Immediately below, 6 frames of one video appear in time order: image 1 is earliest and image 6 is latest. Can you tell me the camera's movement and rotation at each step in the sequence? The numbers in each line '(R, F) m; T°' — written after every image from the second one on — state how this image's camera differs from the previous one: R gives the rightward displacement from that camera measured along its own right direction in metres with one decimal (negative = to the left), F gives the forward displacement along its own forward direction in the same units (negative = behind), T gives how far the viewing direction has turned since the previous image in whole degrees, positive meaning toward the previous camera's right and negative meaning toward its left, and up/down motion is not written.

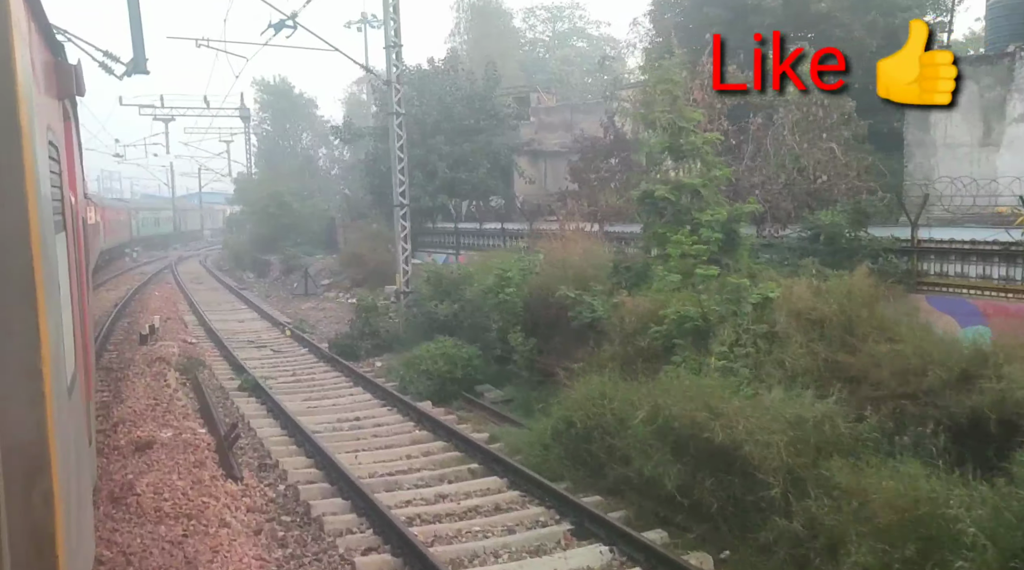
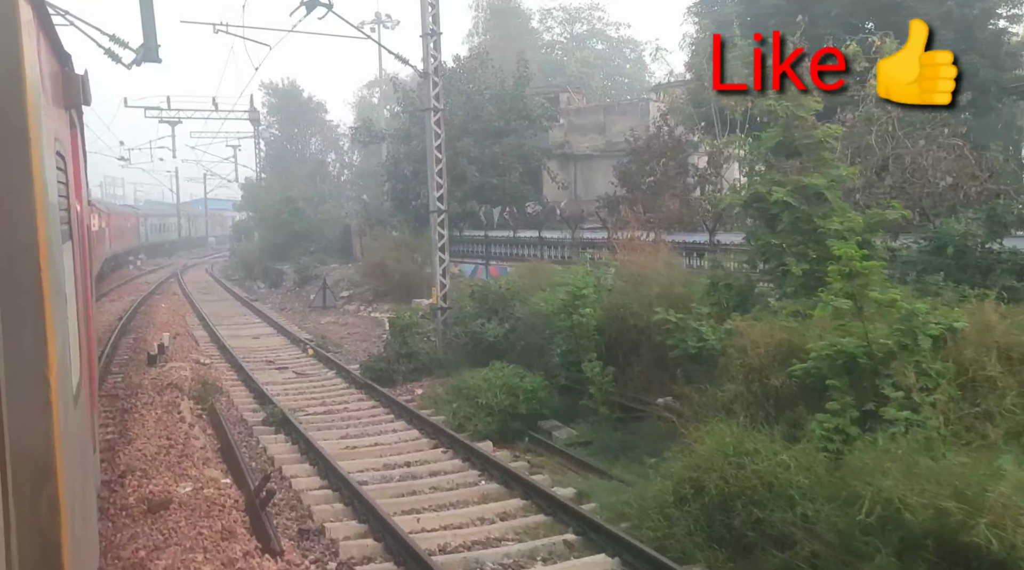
(-0.7, +1.5) m; 0°
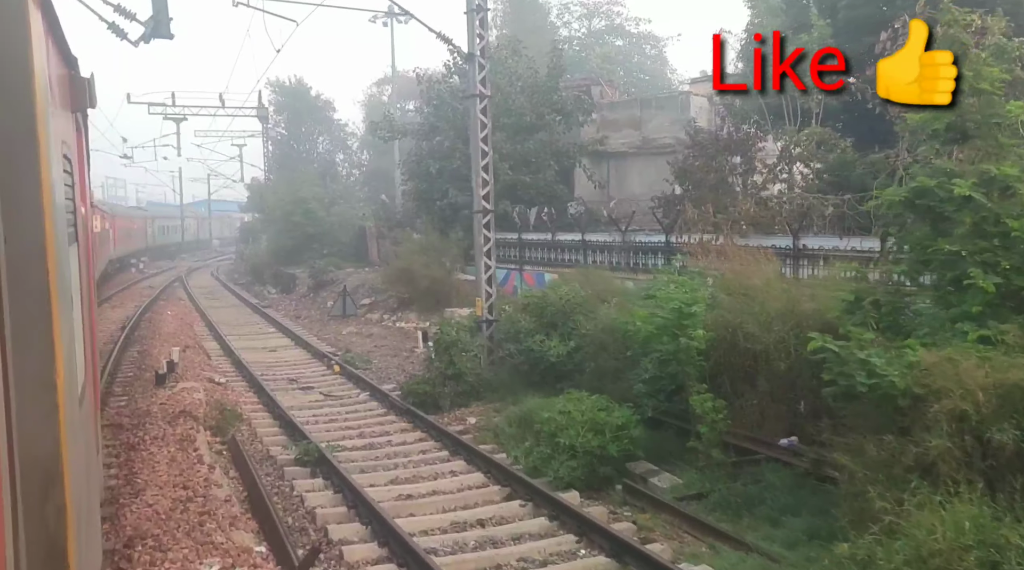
(-0.7, +1.6) m; 0°
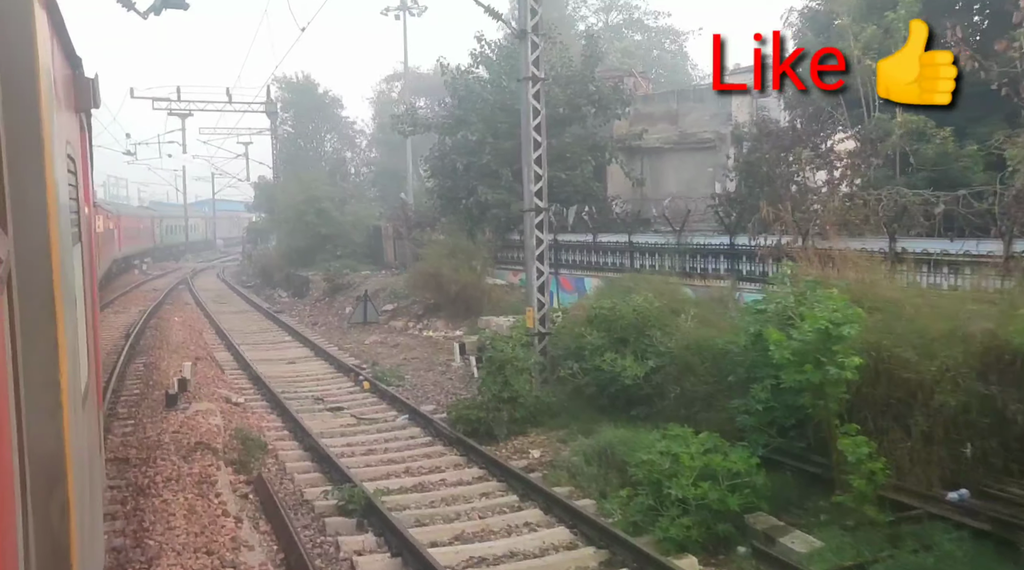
(-0.6, +1.4) m; 0°
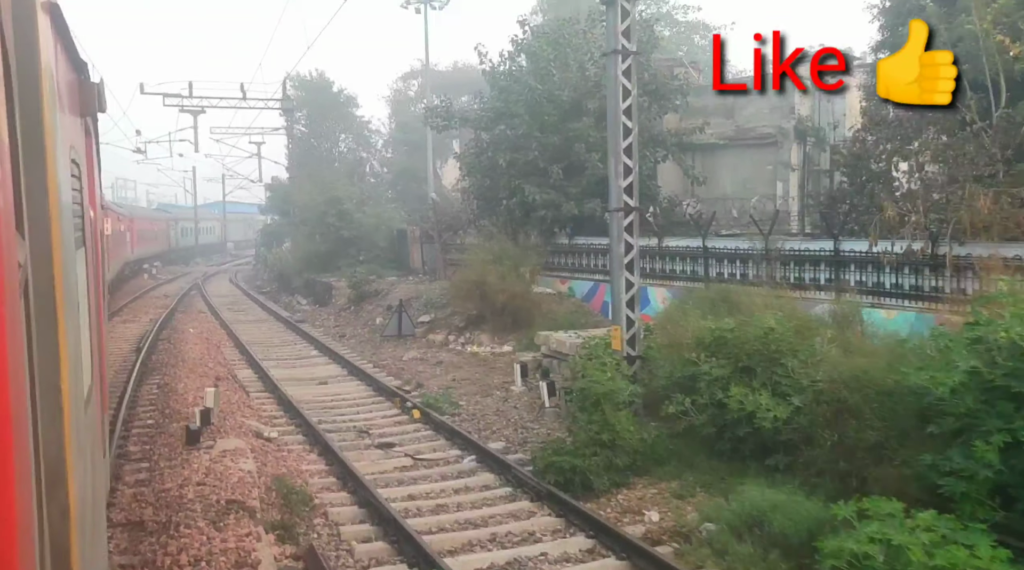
(-0.8, +1.7) m; 0°
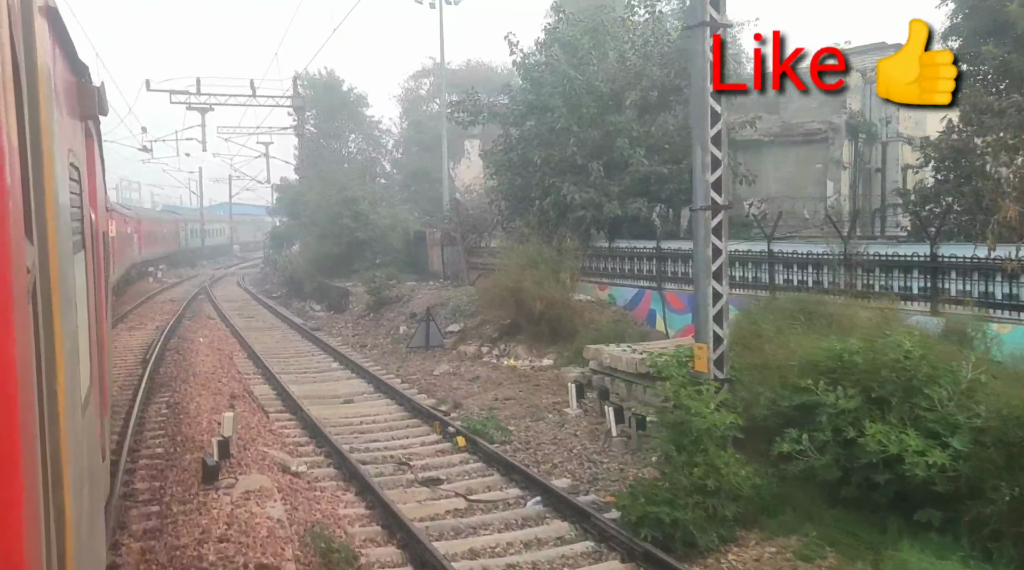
(-0.6, +1.3) m; 0°
